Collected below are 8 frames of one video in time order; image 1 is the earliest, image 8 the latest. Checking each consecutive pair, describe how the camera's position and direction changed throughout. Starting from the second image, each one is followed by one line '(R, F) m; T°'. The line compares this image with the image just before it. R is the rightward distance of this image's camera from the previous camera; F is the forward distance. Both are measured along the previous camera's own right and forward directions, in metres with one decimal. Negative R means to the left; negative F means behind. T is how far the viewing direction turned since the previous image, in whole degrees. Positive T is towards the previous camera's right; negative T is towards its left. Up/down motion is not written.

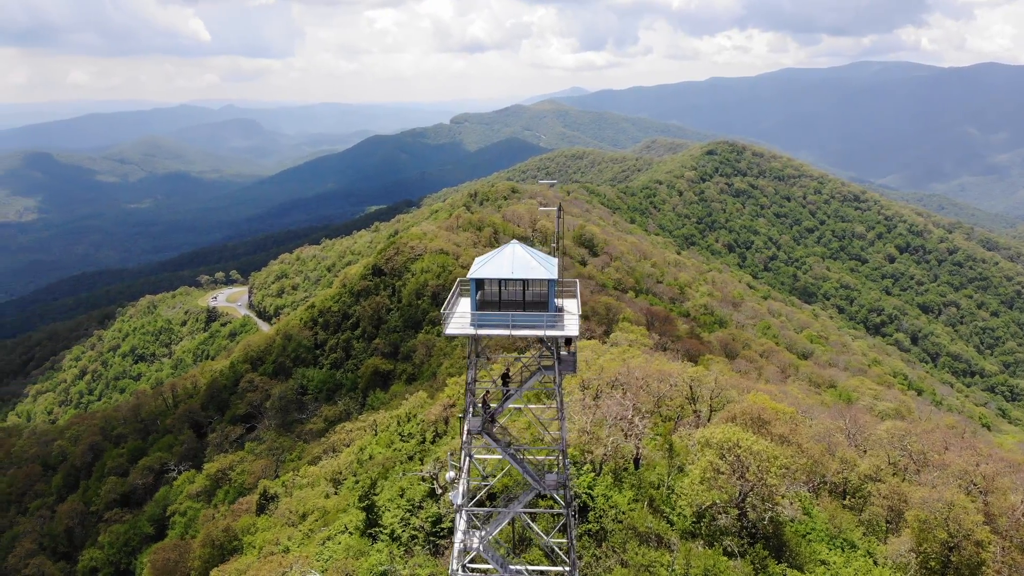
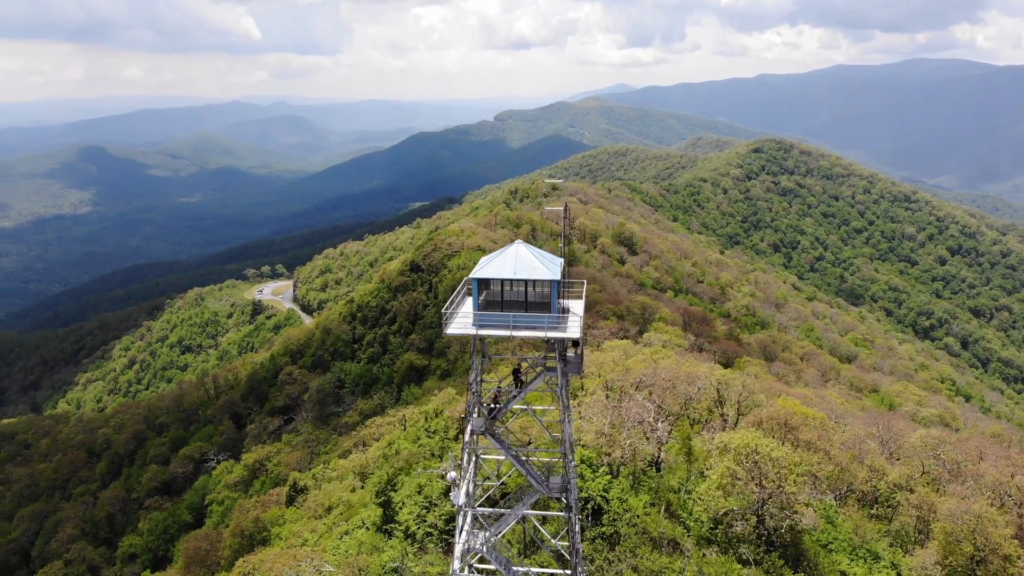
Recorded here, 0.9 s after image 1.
(+1.4, +0.1) m; -3°
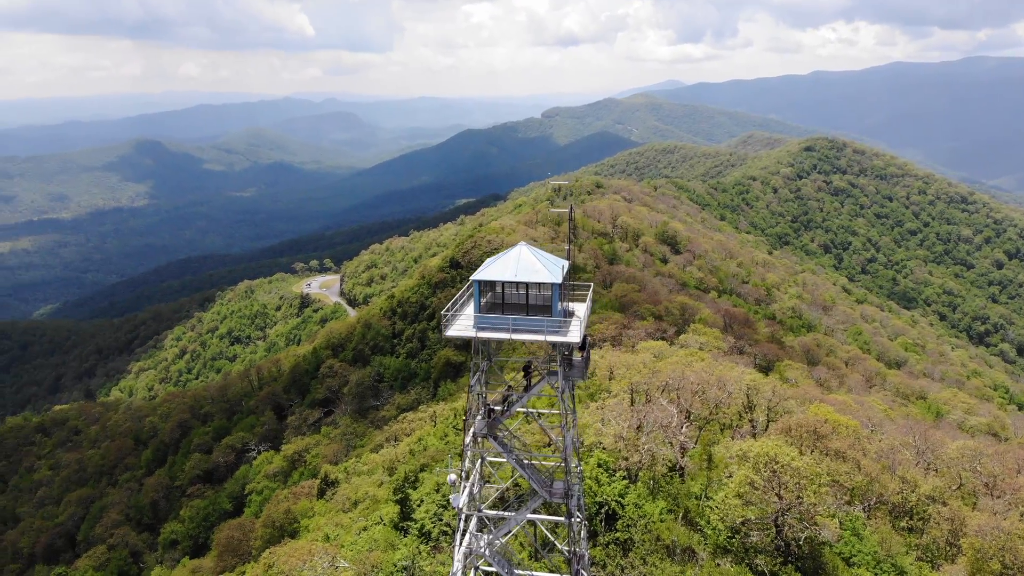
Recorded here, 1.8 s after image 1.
(+1.5, +0.2) m; -4°
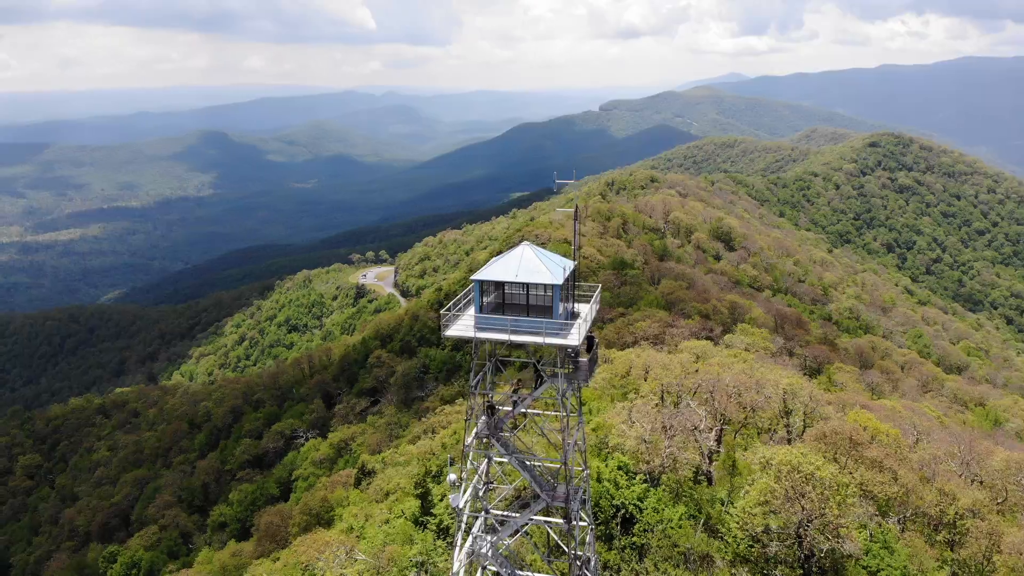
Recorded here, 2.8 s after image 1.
(+1.8, +0.2) m; -4°
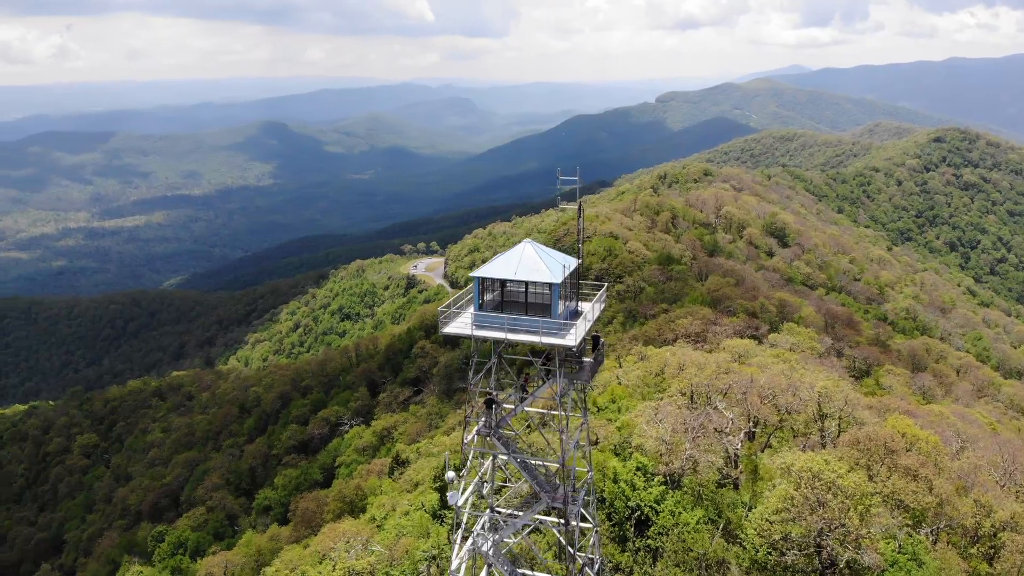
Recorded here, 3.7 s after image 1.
(+1.8, +0.2) m; -4°
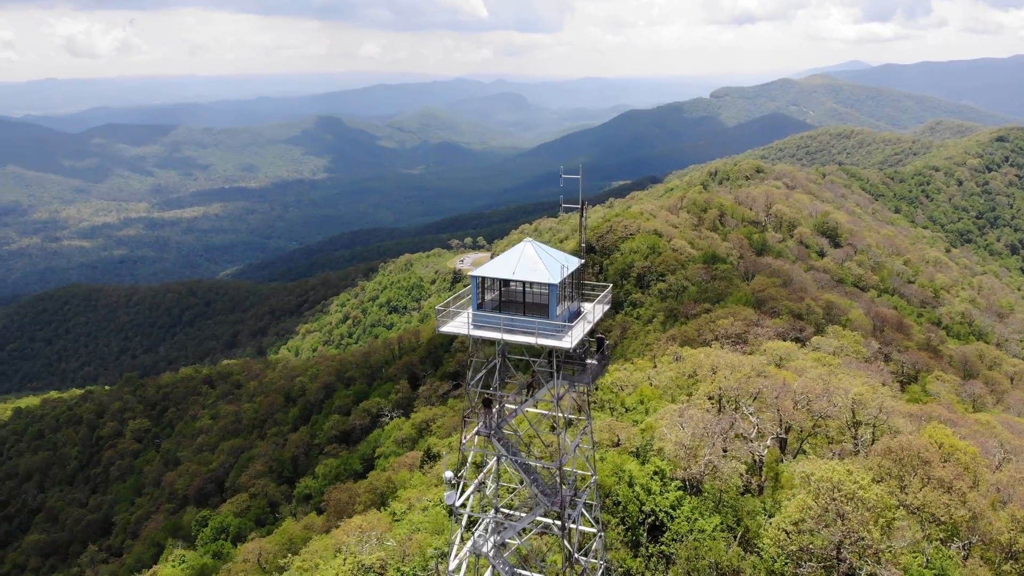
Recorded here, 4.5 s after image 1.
(+1.6, +0.2) m; -4°
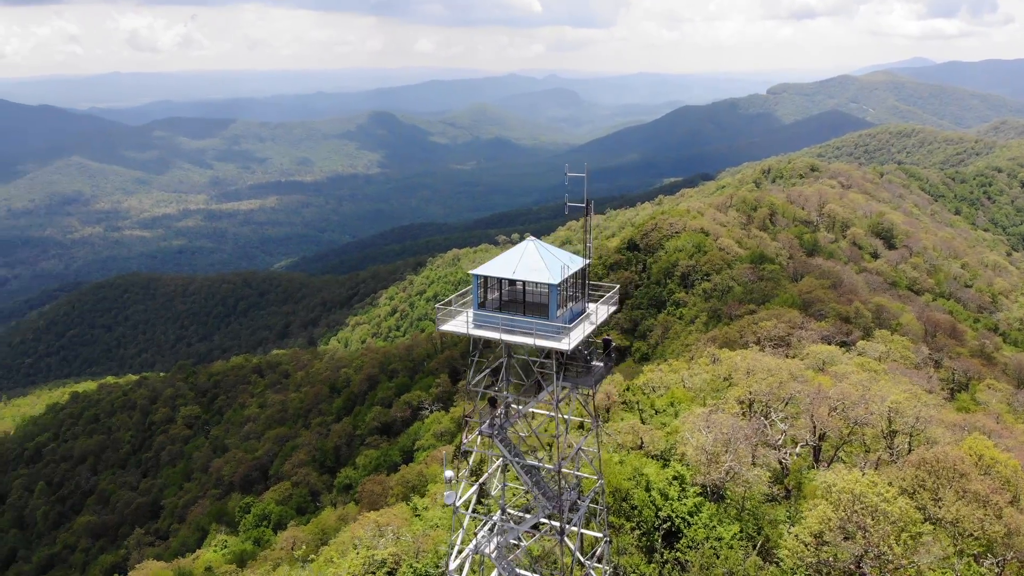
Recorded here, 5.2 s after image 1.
(+1.5, +0.2) m; -4°
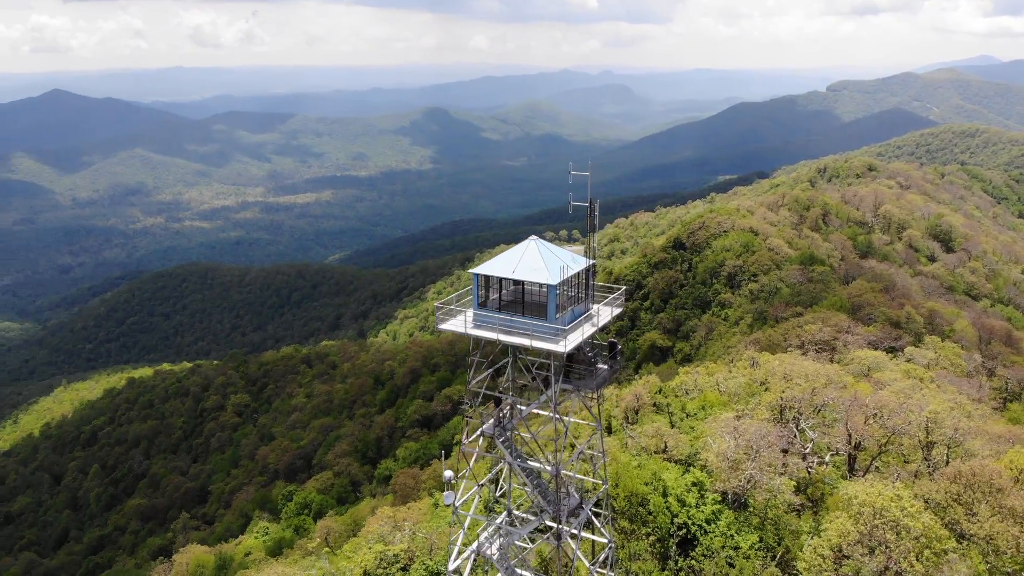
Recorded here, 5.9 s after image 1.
(+1.6, +0.2) m; -4°
